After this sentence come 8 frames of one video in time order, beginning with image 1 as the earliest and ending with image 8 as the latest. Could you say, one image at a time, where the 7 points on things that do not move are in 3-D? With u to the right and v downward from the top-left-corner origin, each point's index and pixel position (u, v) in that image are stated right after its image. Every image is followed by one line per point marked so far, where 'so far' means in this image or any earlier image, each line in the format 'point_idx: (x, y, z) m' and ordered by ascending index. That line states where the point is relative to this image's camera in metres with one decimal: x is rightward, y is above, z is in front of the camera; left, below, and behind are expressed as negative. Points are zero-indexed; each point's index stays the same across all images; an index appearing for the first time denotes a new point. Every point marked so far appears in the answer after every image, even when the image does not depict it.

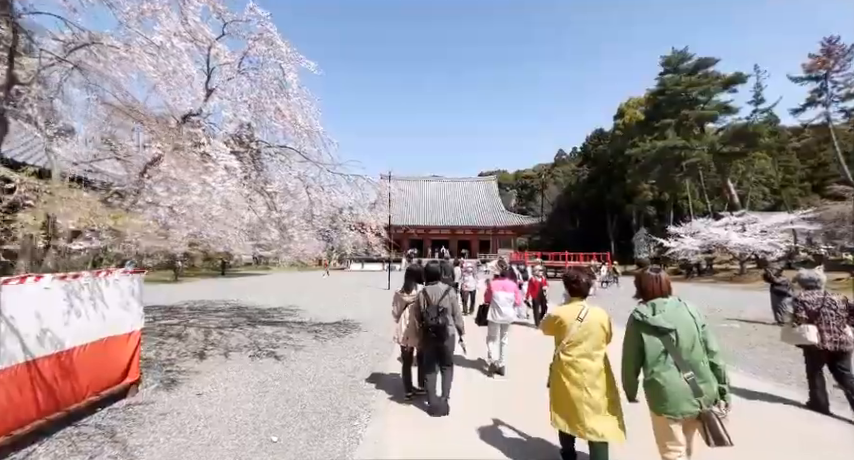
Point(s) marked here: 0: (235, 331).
0: (-4.0, -2.1, +7.8) m
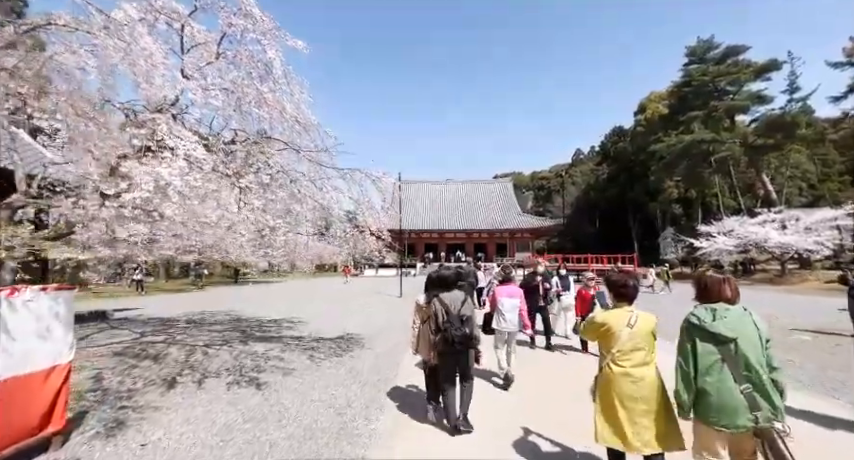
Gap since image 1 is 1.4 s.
0: (-3.8, -2.2, +6.9) m
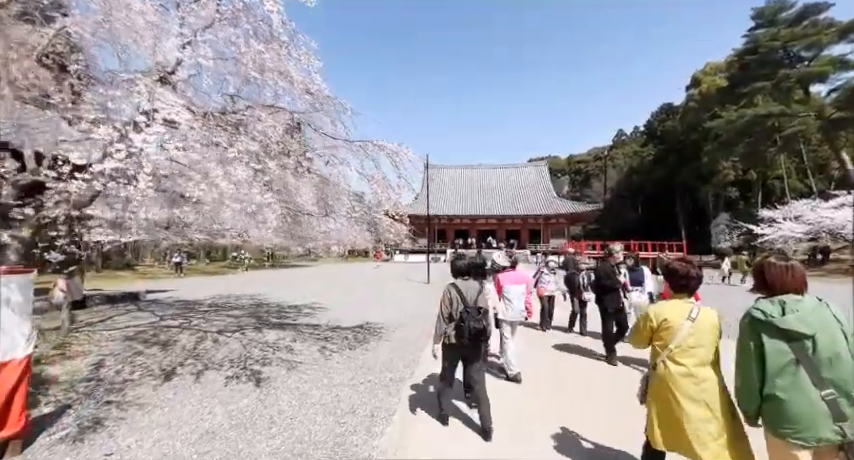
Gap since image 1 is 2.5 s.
0: (-3.4, -1.9, +6.5) m
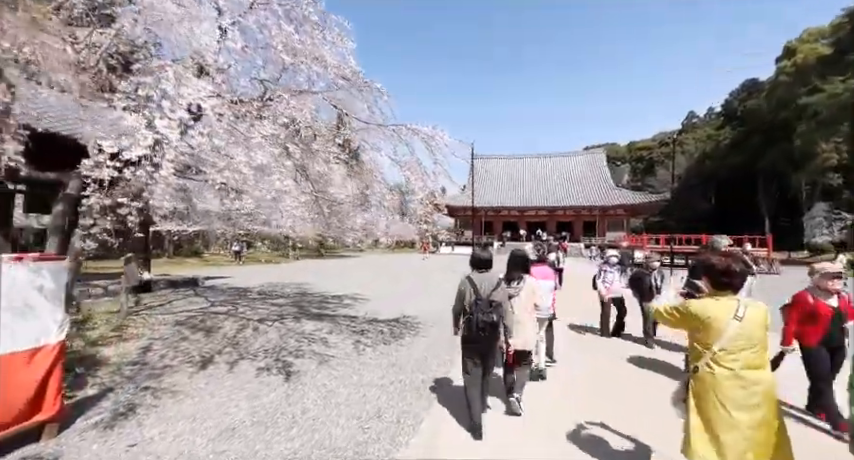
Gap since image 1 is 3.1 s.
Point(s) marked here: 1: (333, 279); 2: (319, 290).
0: (-2.7, -1.7, +6.6) m
1: (-4.1, -2.1, +16.1) m
2: (-3.3, -1.8, +11.3) m
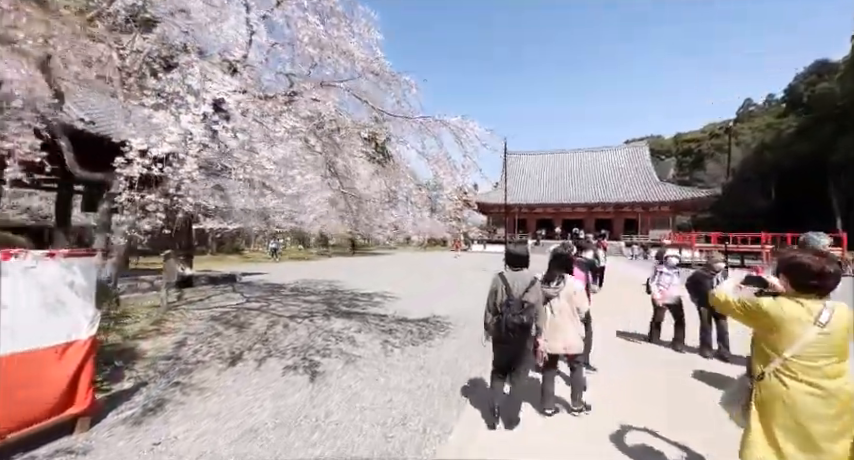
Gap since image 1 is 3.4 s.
0: (-2.2, -1.6, +6.6) m
1: (-2.7, -2.0, +16.2) m
2: (-2.3, -1.8, +11.3) m
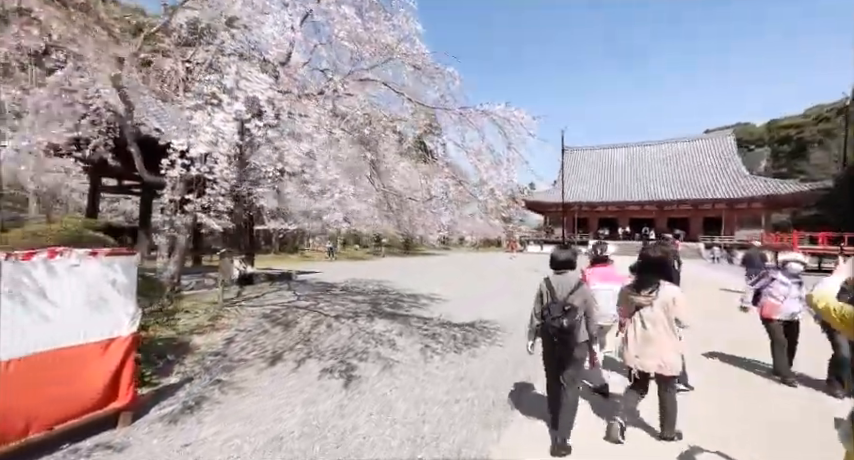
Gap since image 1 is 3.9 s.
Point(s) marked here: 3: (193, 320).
0: (-1.4, -1.6, +6.5) m
1: (-0.5, -2.0, +16.1) m
2: (-0.9, -1.8, +11.3) m
3: (-4.0, -1.5, +6.3) m
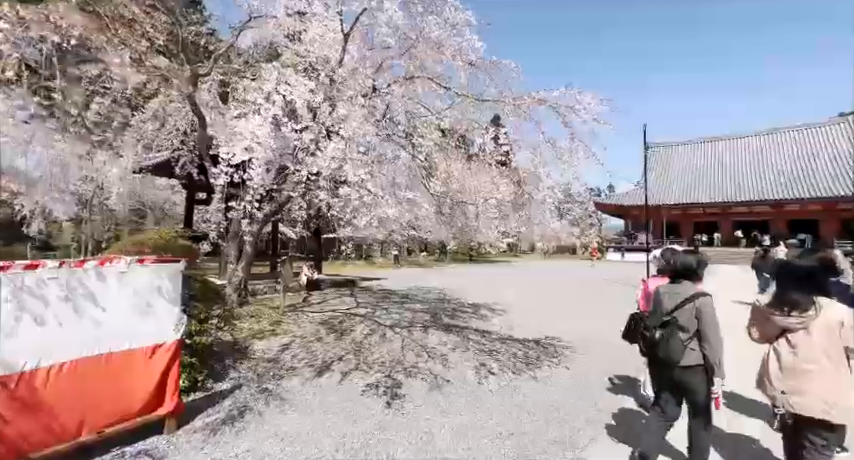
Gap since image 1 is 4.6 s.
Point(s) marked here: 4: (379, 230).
0: (-0.5, -1.8, +6.3) m
1: (+2.2, -2.3, +15.6) m
2: (+1.0, -2.0, +10.8) m
3: (-3.0, -1.7, +6.5) m
4: (-1.7, 0.0, +12.7) m
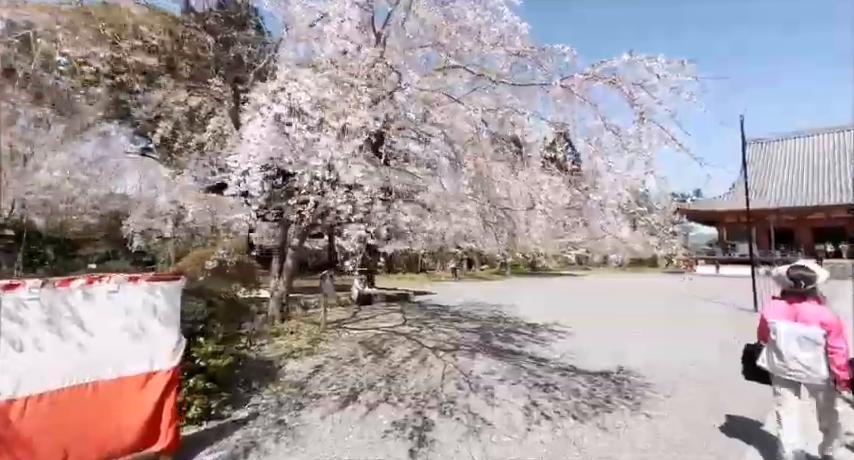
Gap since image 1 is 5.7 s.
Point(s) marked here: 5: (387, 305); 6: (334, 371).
0: (+0.2, -1.9, +5.6) m
1: (+4.4, -2.7, +14.3) m
2: (+2.4, -2.3, +9.9) m
3: (-2.2, -1.9, +6.3) m
4: (+0.1, -0.4, +12.2) m
5: (-1.3, -2.3, +11.5) m
6: (-1.3, -1.9, +5.1) m
